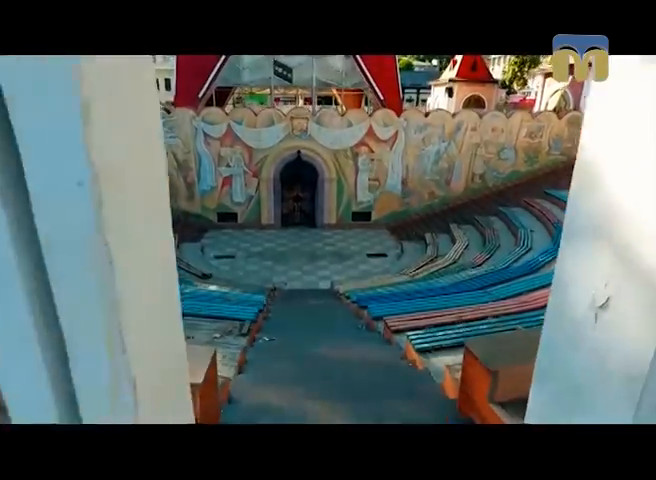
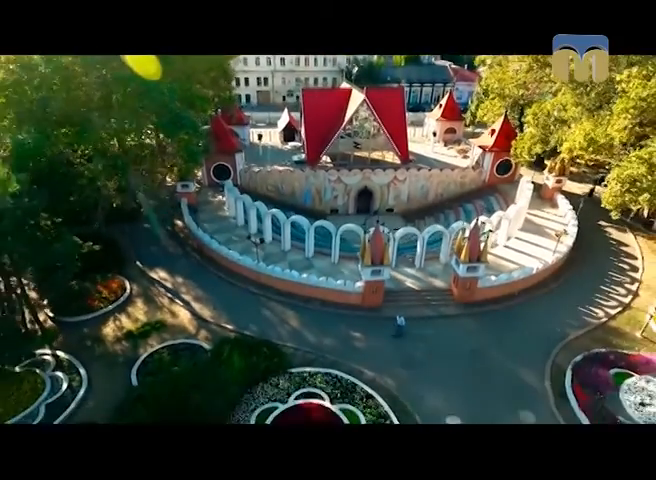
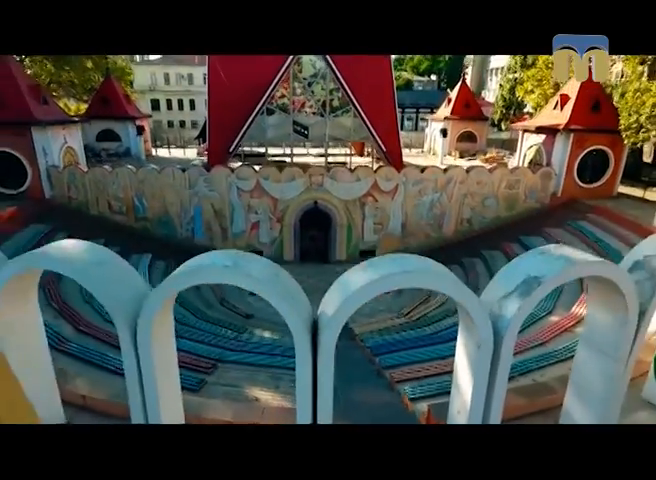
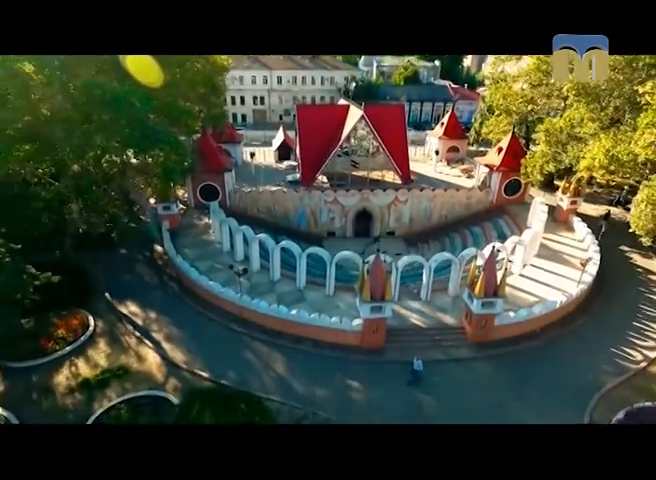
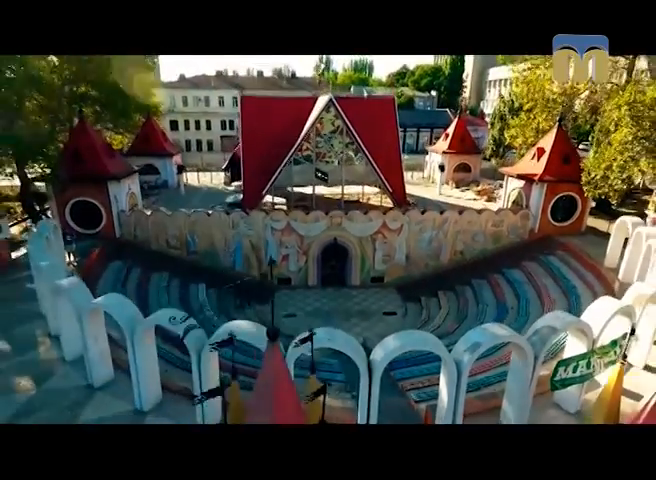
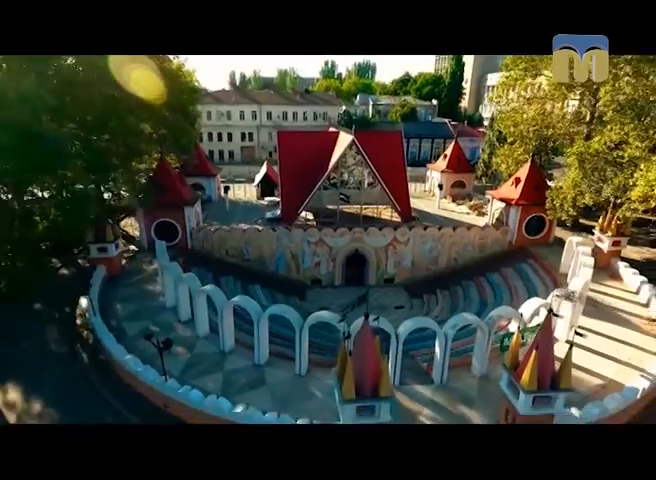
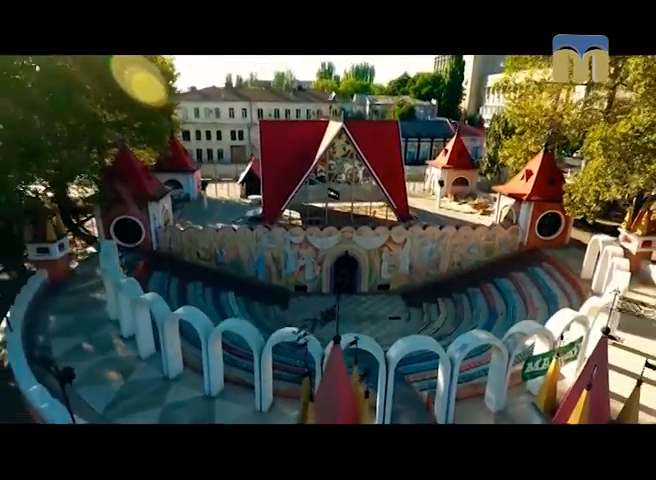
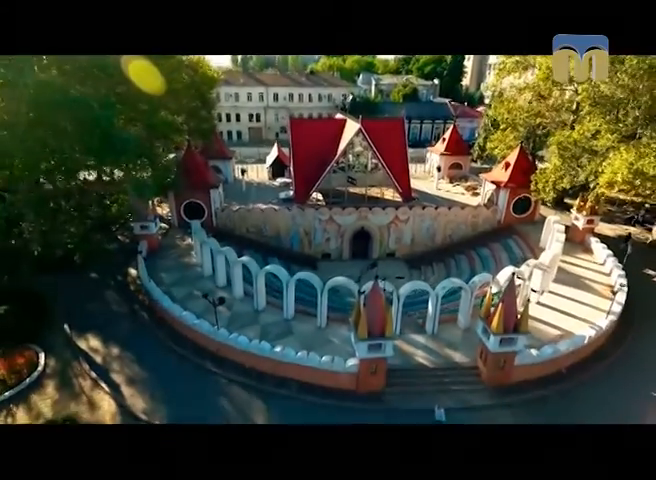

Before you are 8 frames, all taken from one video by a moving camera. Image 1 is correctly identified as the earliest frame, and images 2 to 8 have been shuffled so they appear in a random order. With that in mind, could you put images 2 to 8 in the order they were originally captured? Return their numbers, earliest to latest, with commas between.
3, 5, 7, 6, 8, 4, 2
